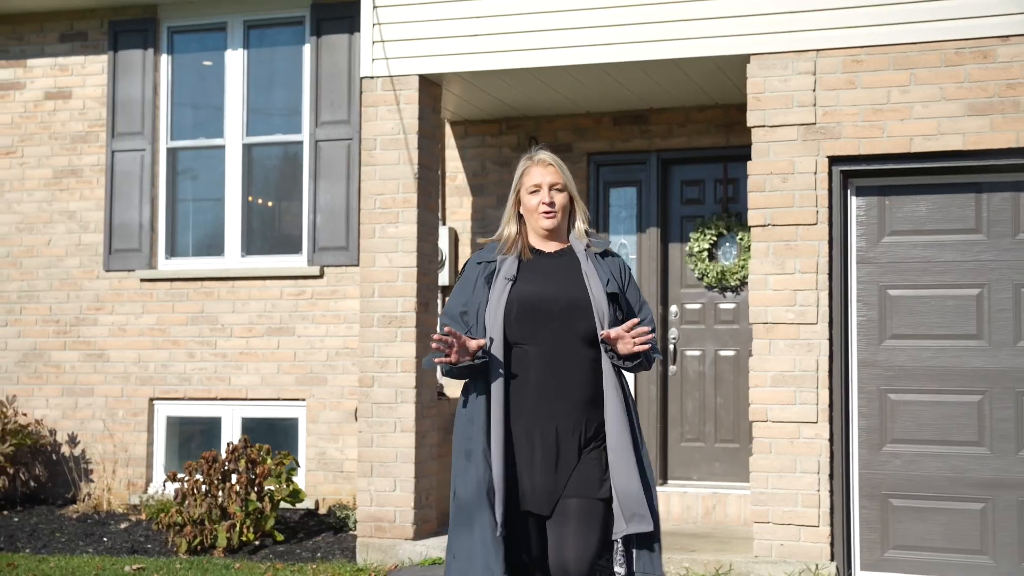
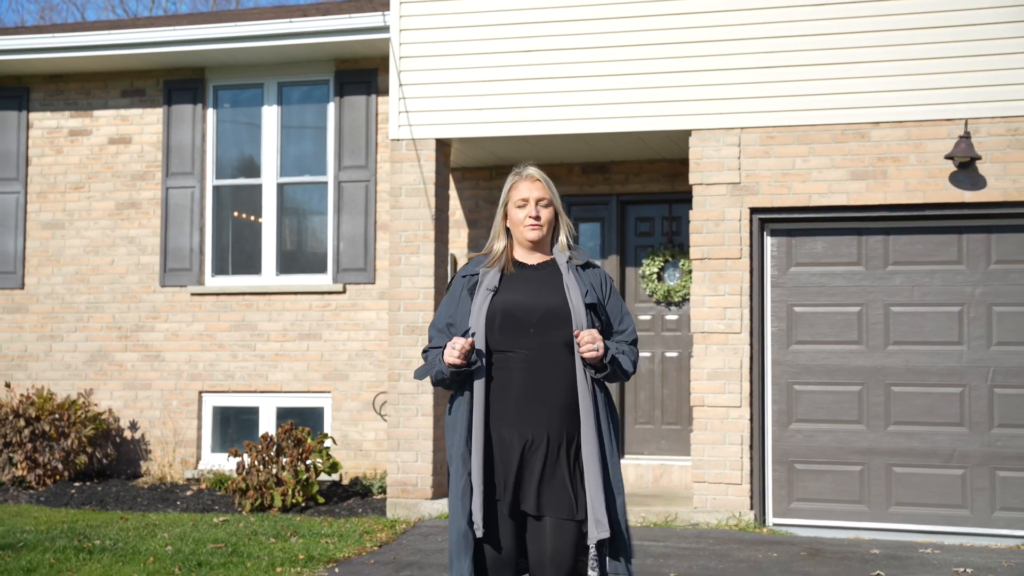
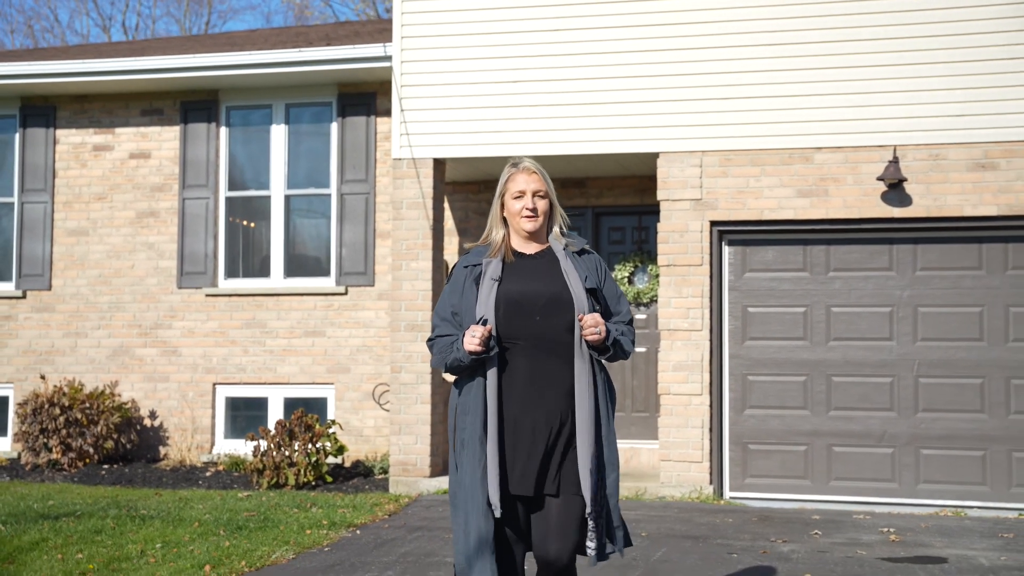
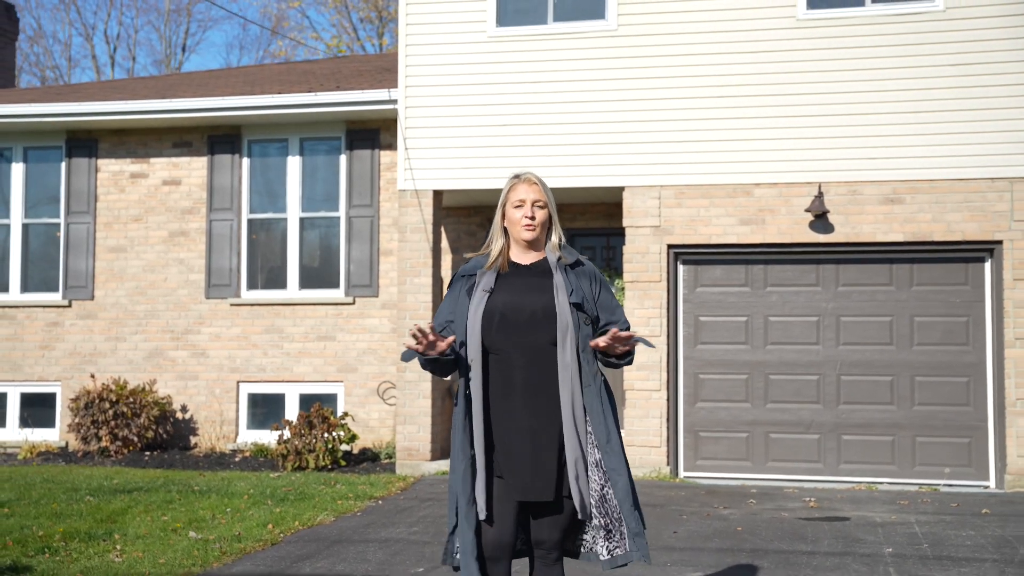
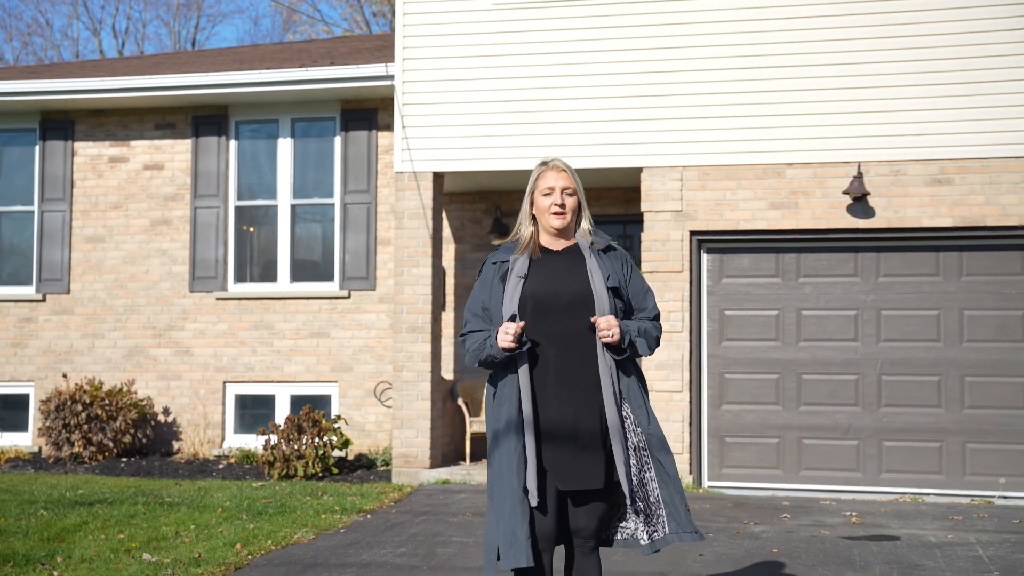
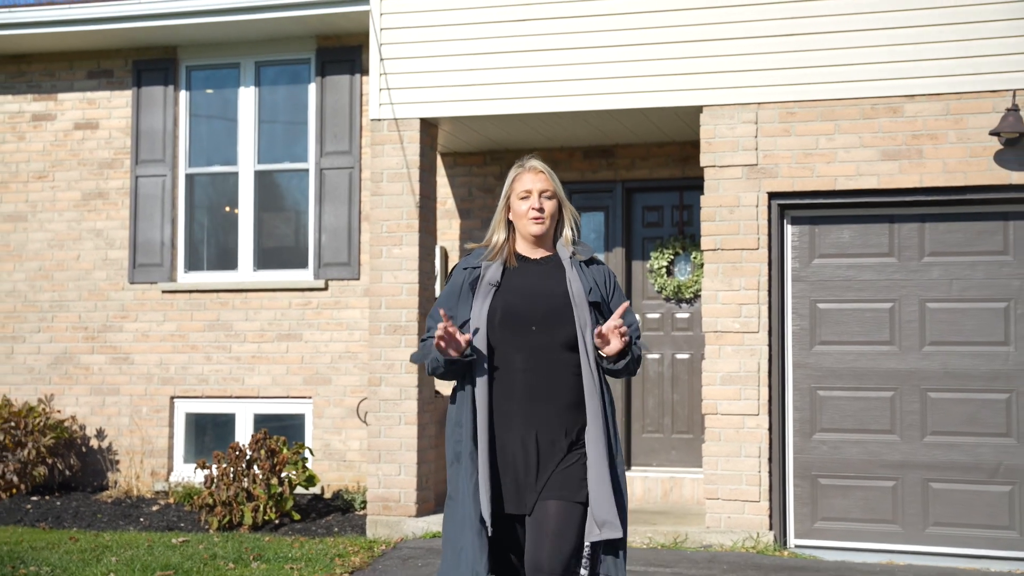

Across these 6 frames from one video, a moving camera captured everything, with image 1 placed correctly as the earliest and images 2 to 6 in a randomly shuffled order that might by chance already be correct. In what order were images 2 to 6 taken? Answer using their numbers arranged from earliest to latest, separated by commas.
6, 2, 3, 5, 4
